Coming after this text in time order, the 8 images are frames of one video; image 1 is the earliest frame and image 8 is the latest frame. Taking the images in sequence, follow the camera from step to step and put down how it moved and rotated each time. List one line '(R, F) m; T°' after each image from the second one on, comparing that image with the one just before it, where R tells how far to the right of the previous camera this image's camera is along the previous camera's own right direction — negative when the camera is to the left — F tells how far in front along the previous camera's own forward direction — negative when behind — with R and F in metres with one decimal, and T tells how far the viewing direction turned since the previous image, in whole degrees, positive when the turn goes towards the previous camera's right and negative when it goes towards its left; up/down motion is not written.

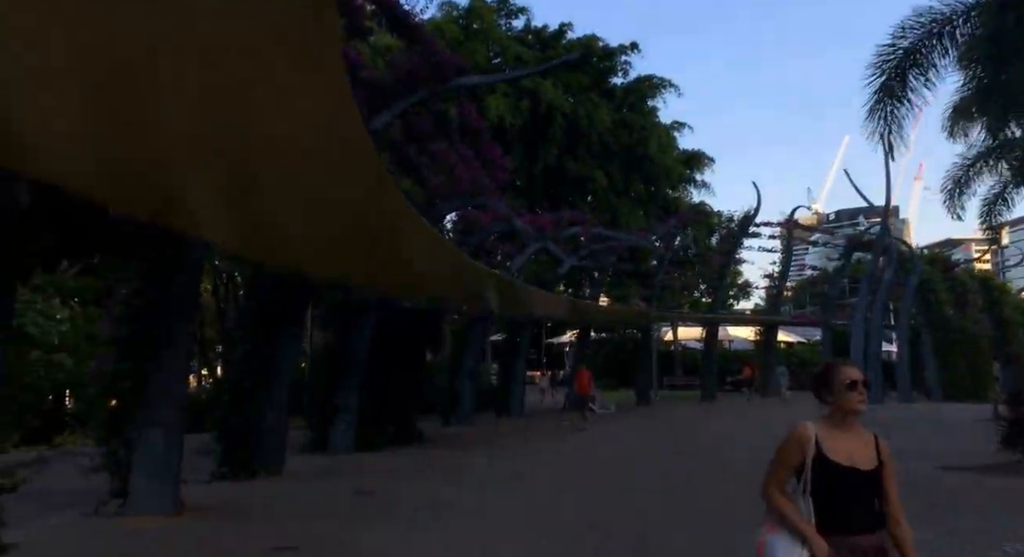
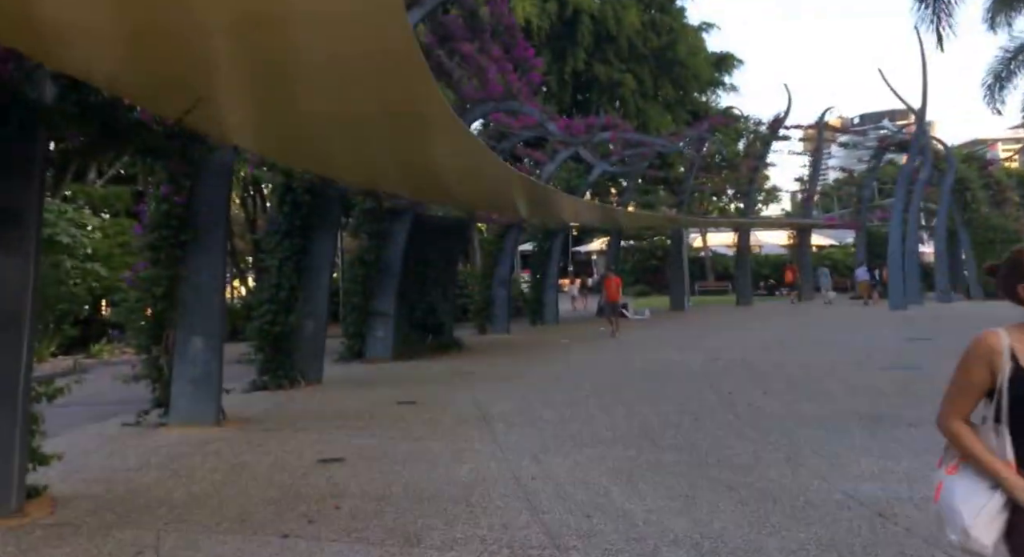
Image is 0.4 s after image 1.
(-0.2, +0.4) m; -2°
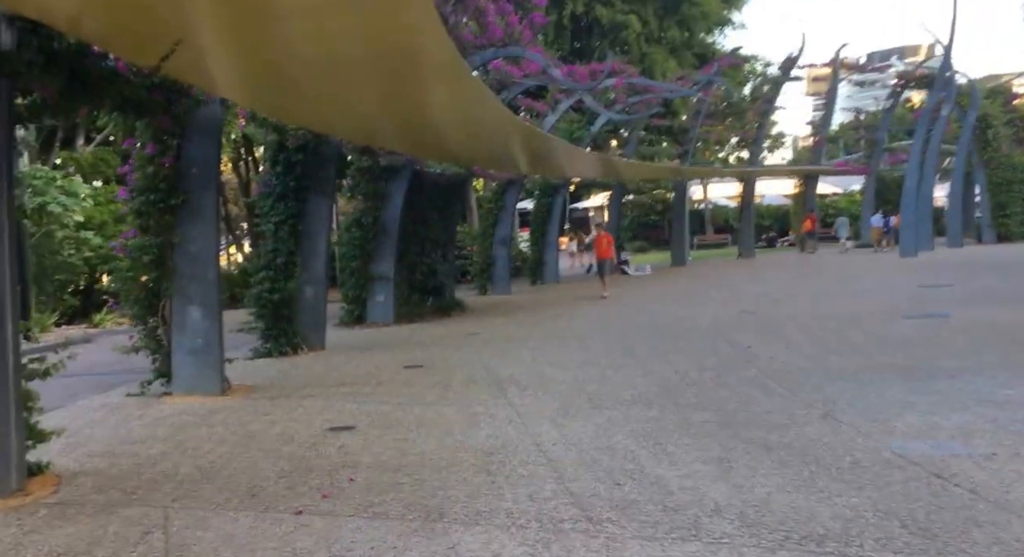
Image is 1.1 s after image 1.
(-0.1, +0.4) m; 0°
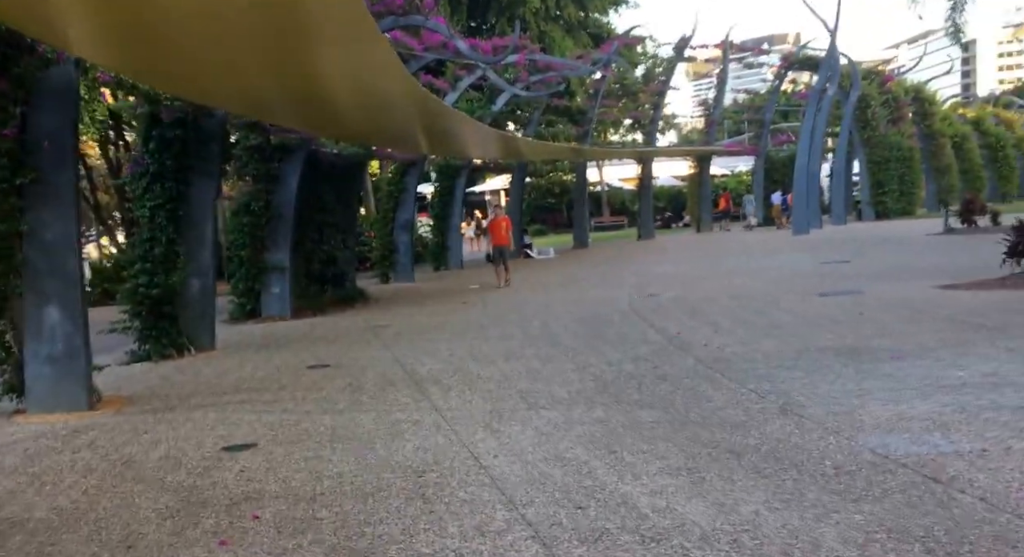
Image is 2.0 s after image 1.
(-0.2, +0.9) m; +7°
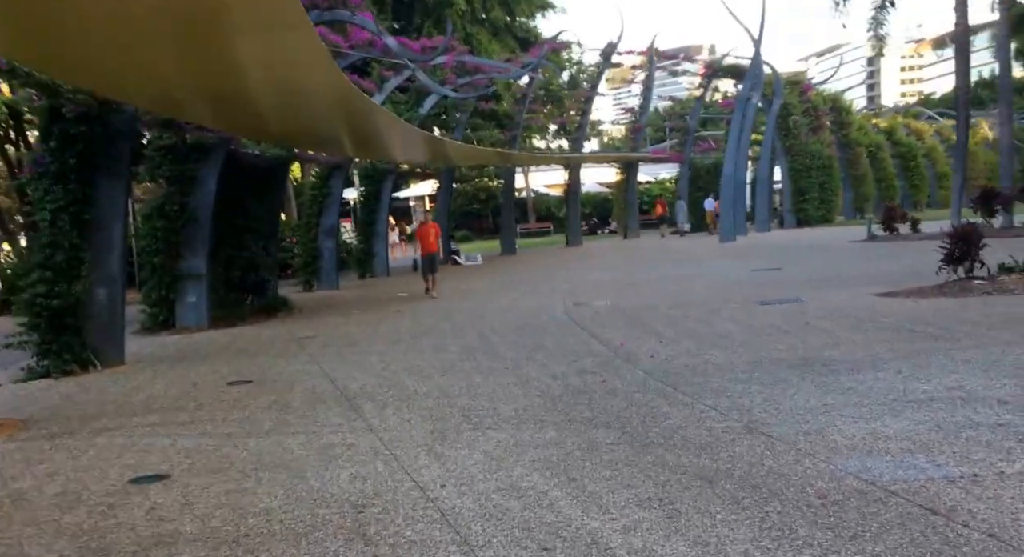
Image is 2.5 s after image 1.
(-0.2, +0.6) m; +5°
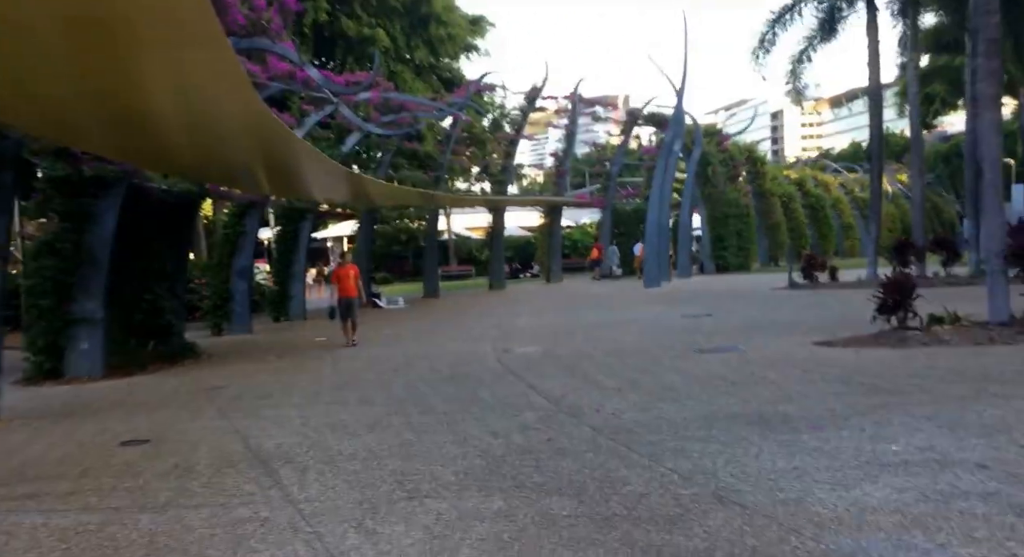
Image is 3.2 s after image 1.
(-0.2, +0.7) m; +5°
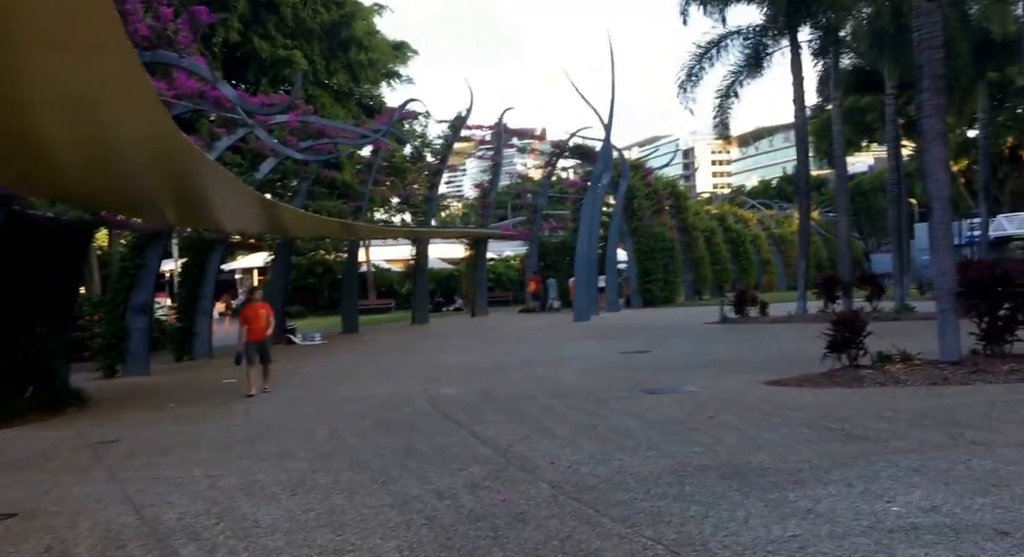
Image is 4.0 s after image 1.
(-0.3, +0.9) m; +6°
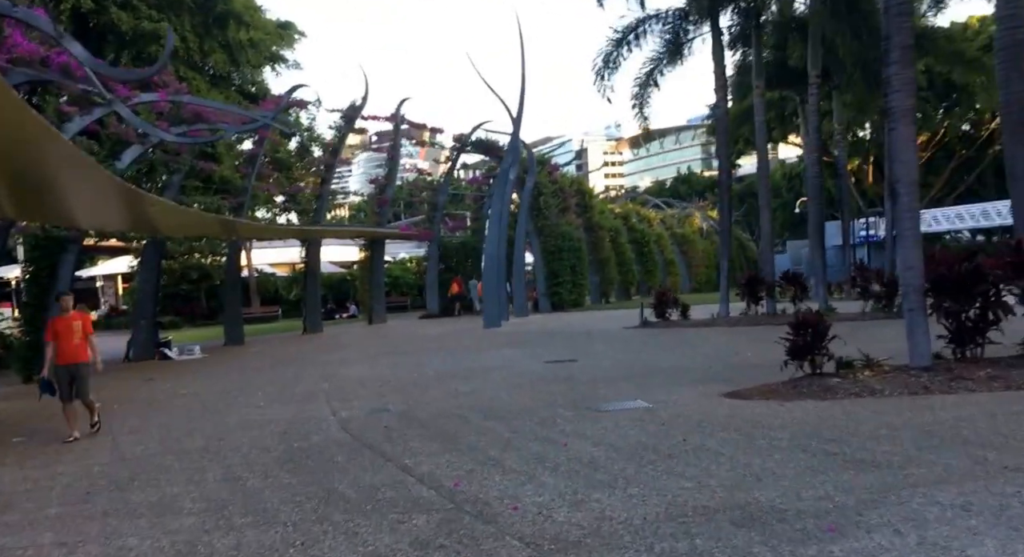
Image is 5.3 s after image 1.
(-0.5, +1.5) m; +8°
